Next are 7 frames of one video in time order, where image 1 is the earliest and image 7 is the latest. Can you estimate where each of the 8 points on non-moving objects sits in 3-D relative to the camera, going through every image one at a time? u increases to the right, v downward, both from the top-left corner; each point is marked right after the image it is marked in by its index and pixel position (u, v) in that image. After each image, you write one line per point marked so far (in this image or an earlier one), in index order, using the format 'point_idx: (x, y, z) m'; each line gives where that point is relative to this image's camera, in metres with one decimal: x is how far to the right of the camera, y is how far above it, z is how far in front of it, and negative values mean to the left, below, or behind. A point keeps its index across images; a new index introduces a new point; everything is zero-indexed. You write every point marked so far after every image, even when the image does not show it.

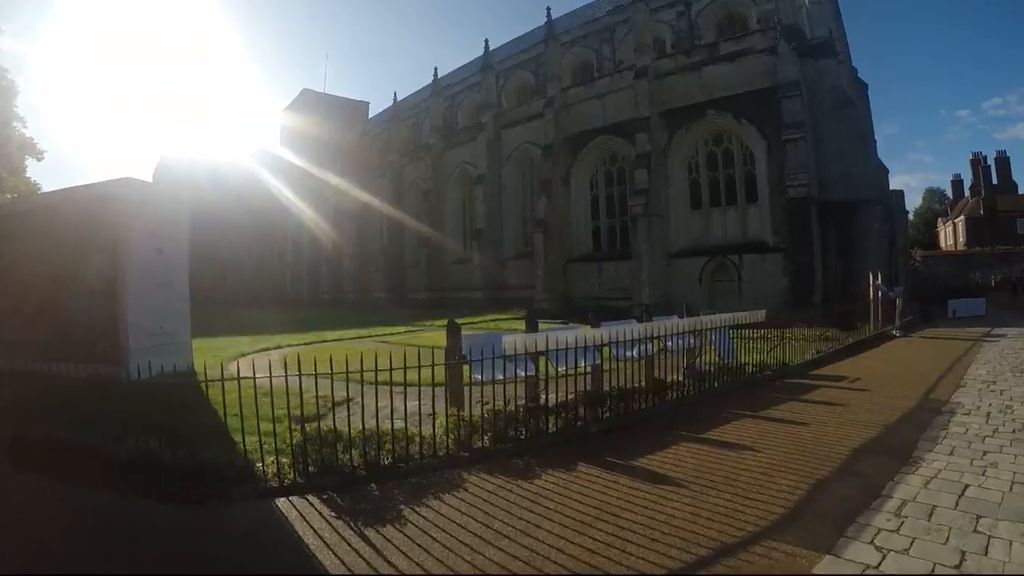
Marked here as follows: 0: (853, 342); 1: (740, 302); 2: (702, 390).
0: (+6.6, -1.1, +11.1) m
1: (+7.1, -0.4, +18.1) m
2: (+2.1, -1.2, +6.5) m
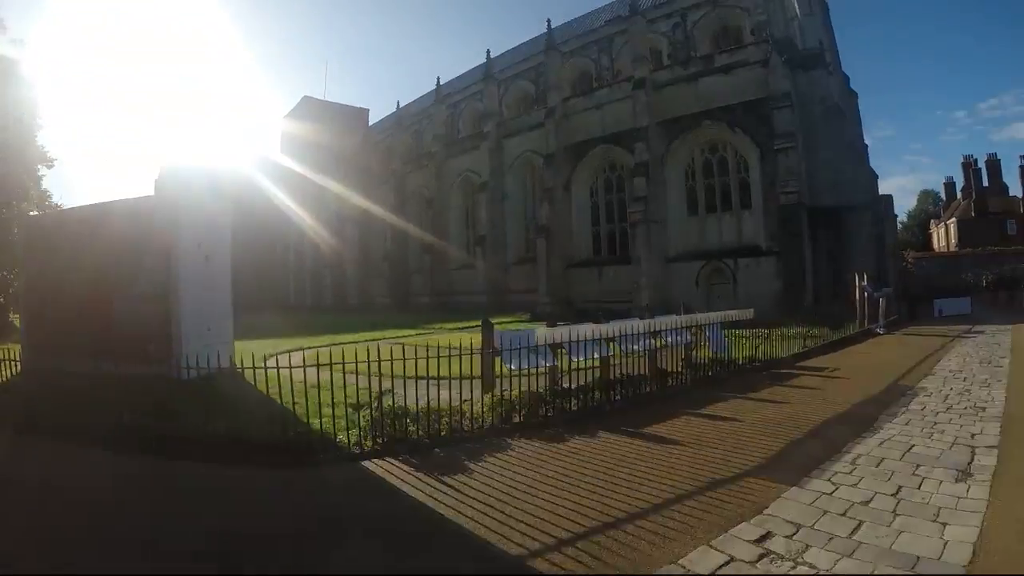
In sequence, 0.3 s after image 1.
0: (+6.9, -1.1, +12.1) m
1: (+7.4, -0.5, +19.1) m
2: (+2.4, -1.3, +7.4) m
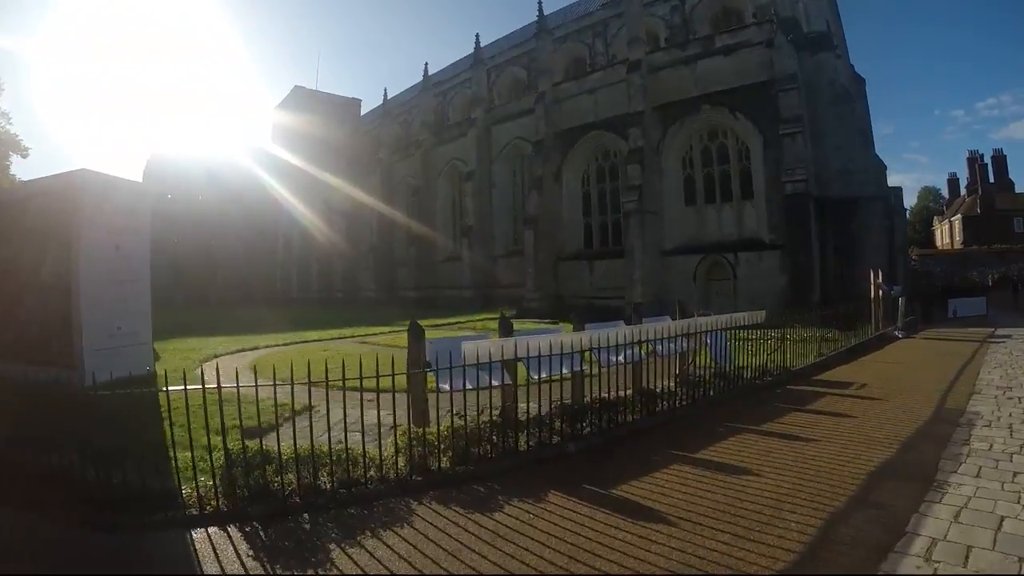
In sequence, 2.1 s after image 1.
0: (+6.3, -1.1, +10.6) m
1: (+6.7, -0.4, +17.5) m
2: (+1.9, -1.2, +5.9) m
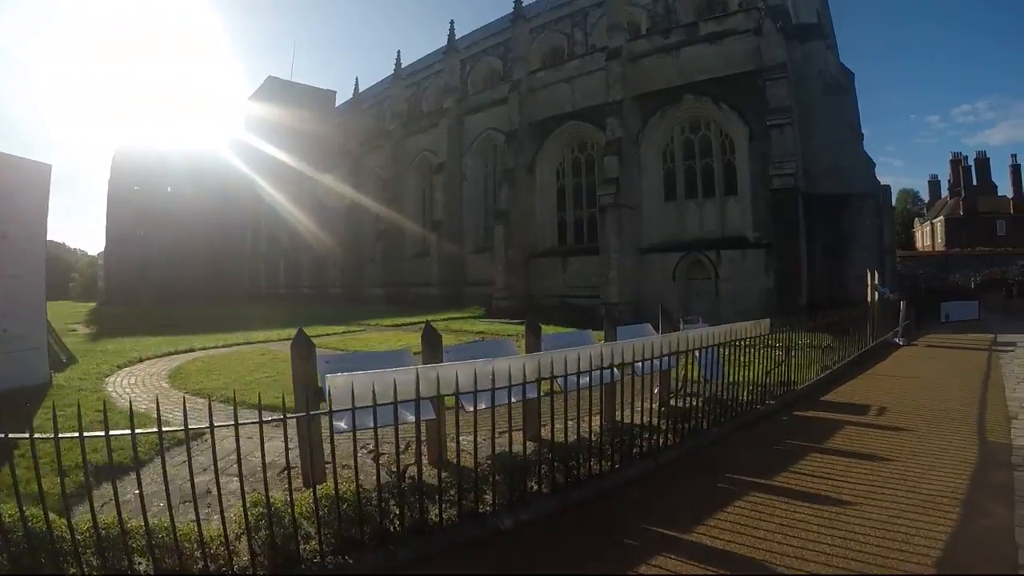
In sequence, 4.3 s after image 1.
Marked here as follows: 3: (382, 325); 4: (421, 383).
0: (+5.6, -1.2, +9.4) m
1: (+5.8, -0.4, +16.4) m
2: (+1.4, -1.2, +4.6) m
3: (-4.1, -1.1, +16.7) m
4: (-0.7, -0.7, +3.9) m
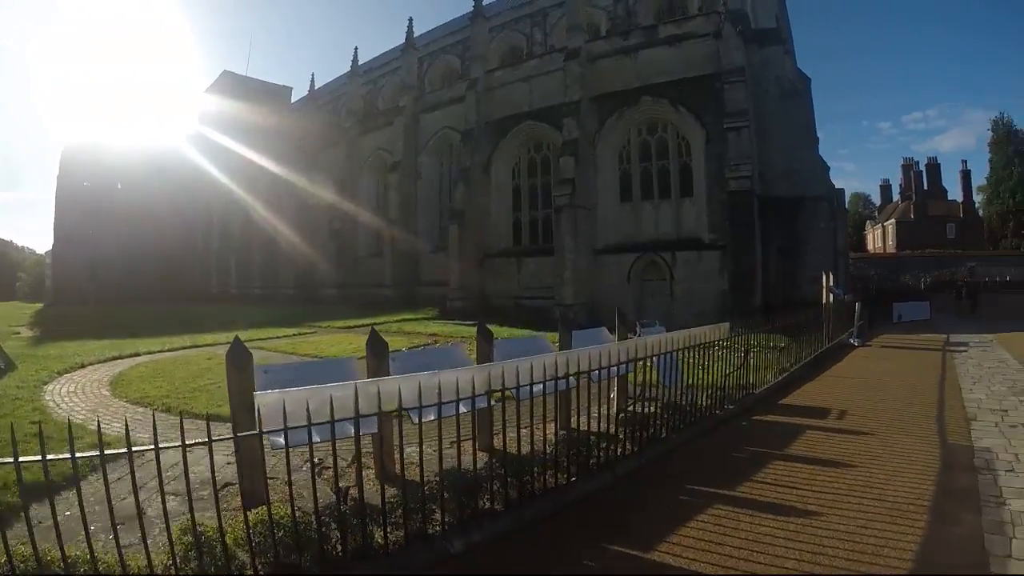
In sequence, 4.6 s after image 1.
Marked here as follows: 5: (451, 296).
0: (+5.1, -1.2, +9.5) m
1: (+4.9, -0.5, +16.5) m
2: (+1.0, -1.3, +4.4) m
3: (-5.0, -1.1, +16.2) m
4: (-1.0, -0.7, +3.7) m
5: (-1.7, -0.3, +19.7) m
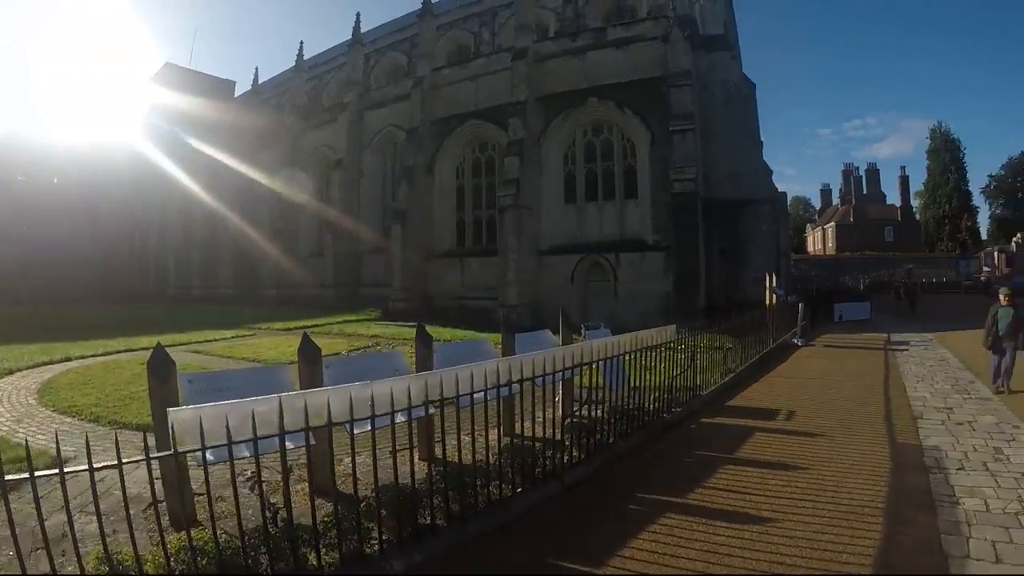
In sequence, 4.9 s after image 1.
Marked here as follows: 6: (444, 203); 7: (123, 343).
0: (+4.3, -1.2, +9.6) m
1: (+3.6, -0.5, +16.5) m
2: (+0.7, -1.3, +4.2) m
3: (-6.3, -1.1, +15.6) m
4: (-1.3, -0.7, +3.4) m
5: (-3.2, -0.3, +19.3) m
6: (-1.5, +3.0, +19.9) m
7: (-9.2, -1.4, +14.4) m
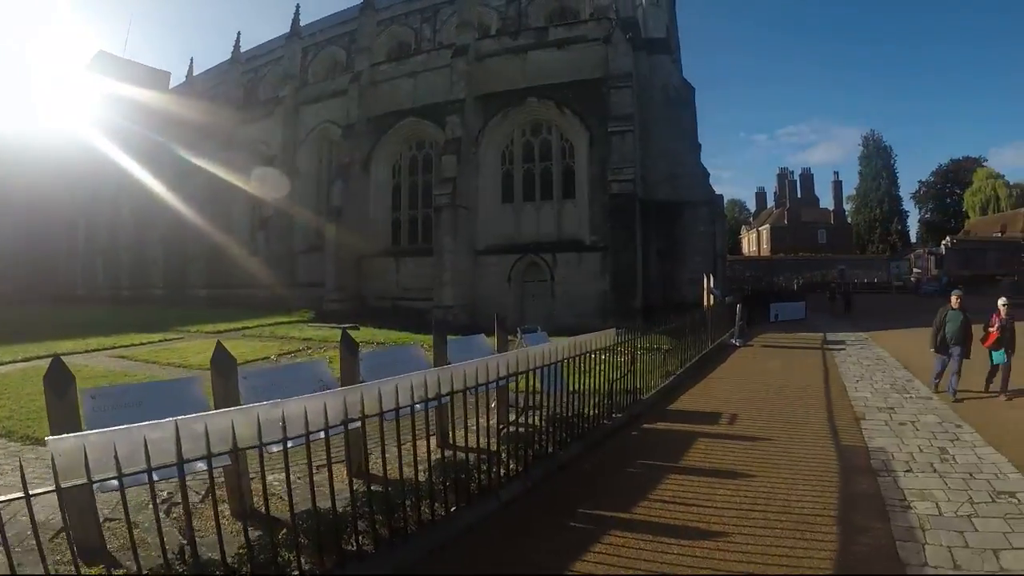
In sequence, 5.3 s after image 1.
0: (+3.4, -1.2, +9.6) m
1: (+2.0, -0.5, +16.4) m
2: (+0.3, -1.2, +3.9) m
3: (-7.7, -1.1, +14.6) m
4: (-1.6, -0.7, +2.9) m
5: (-5.0, -0.4, +18.6) m
6: (-3.4, +2.9, +19.3) m
7: (-10.5, -1.4, +13.1) m
